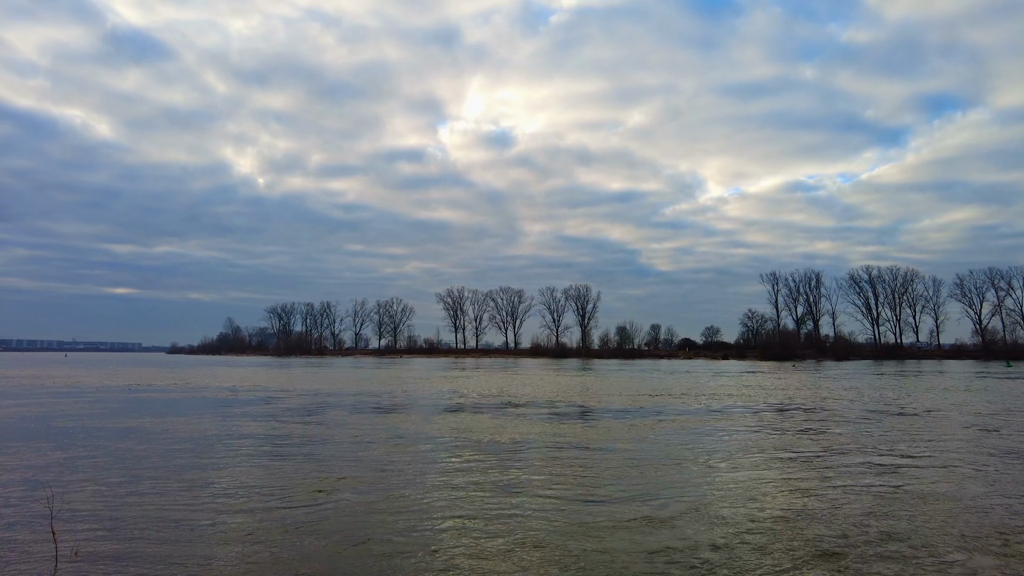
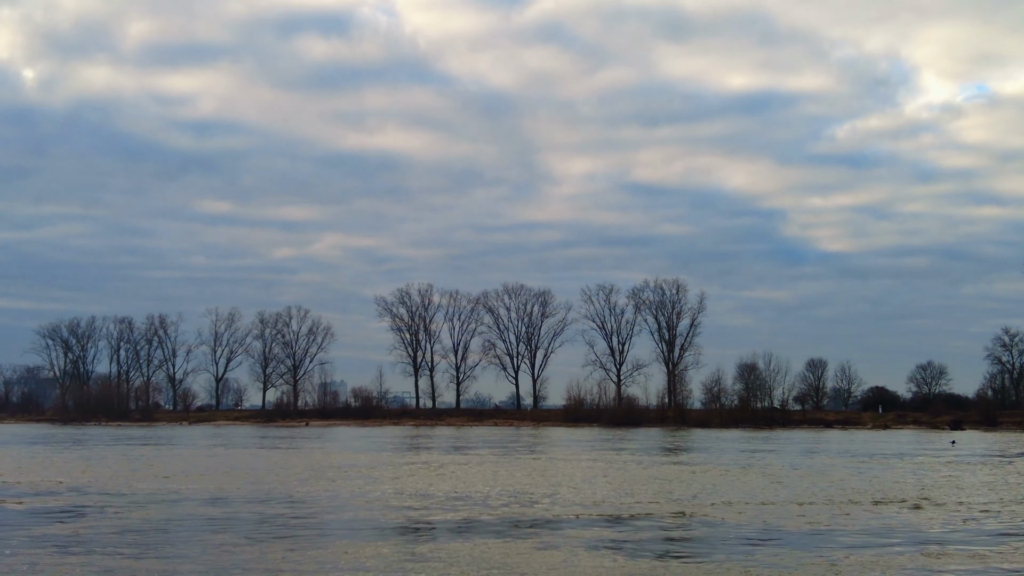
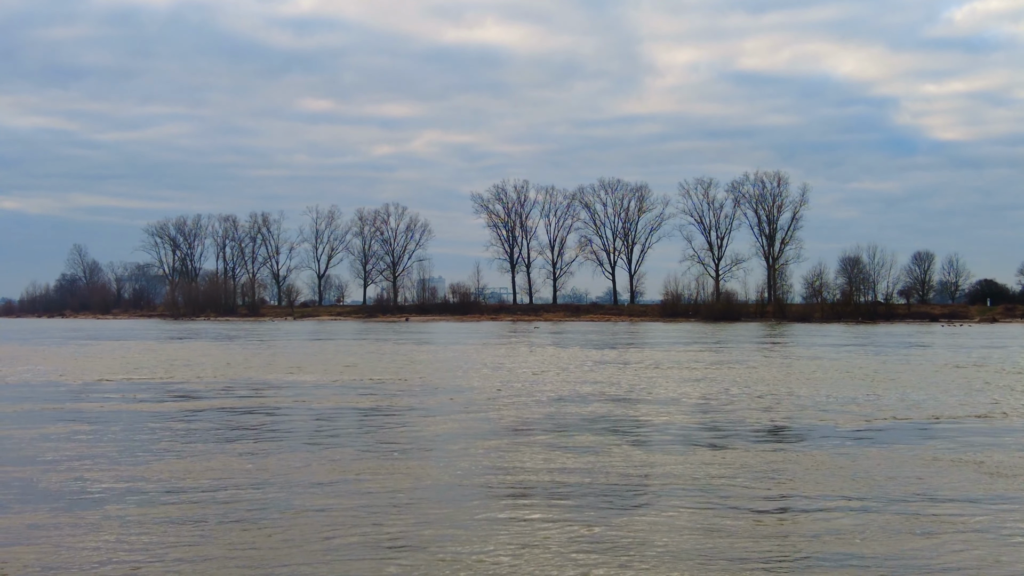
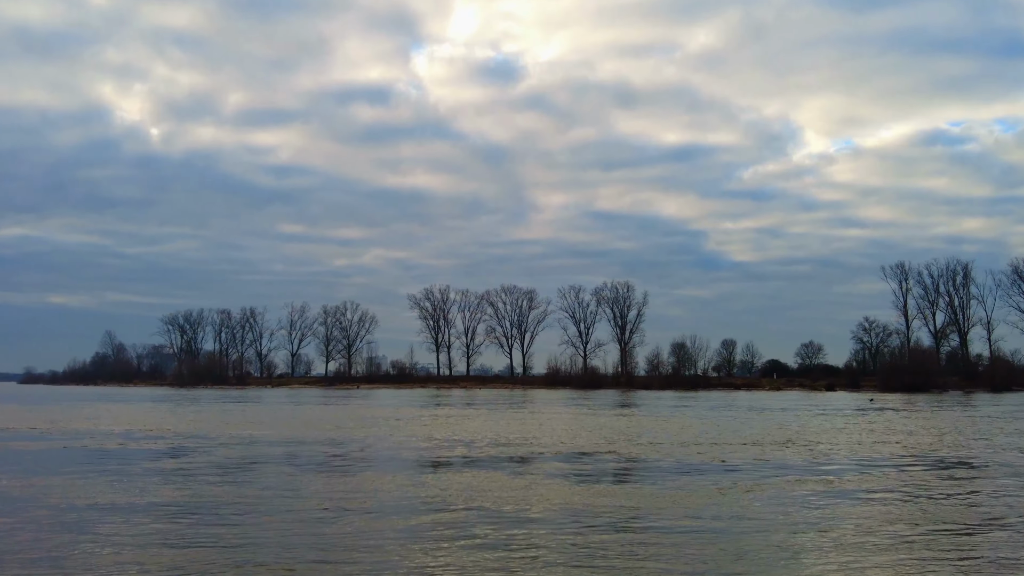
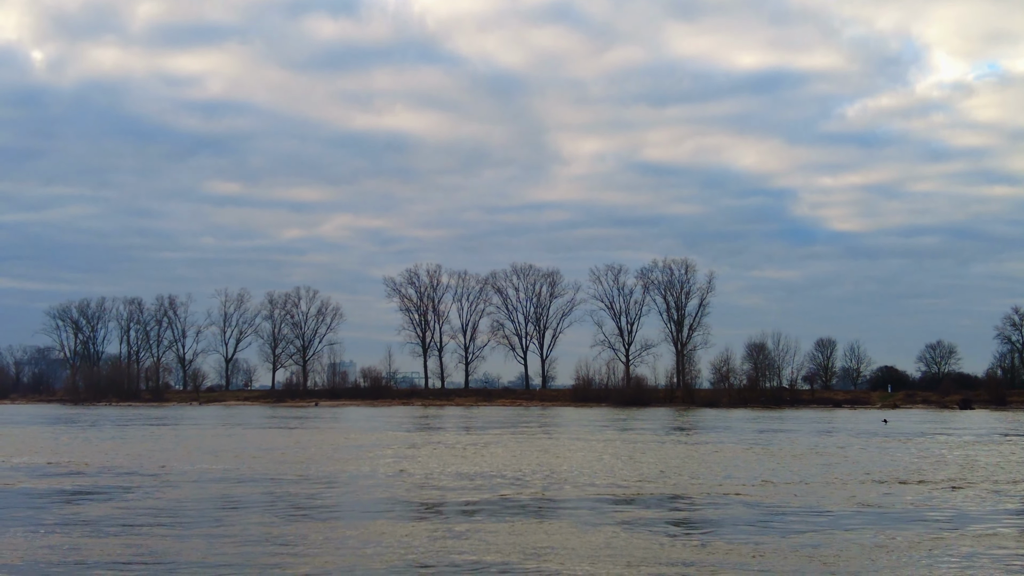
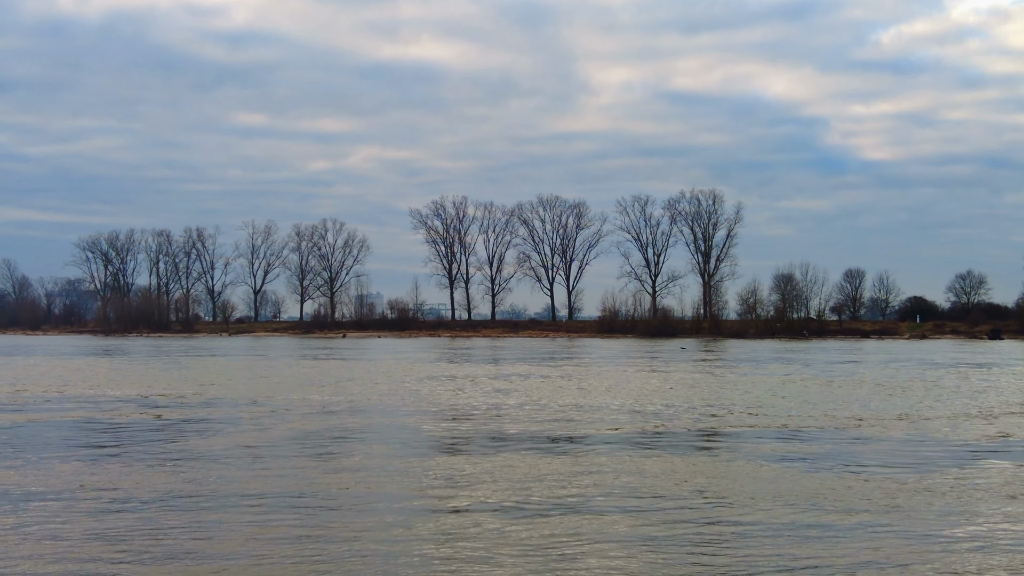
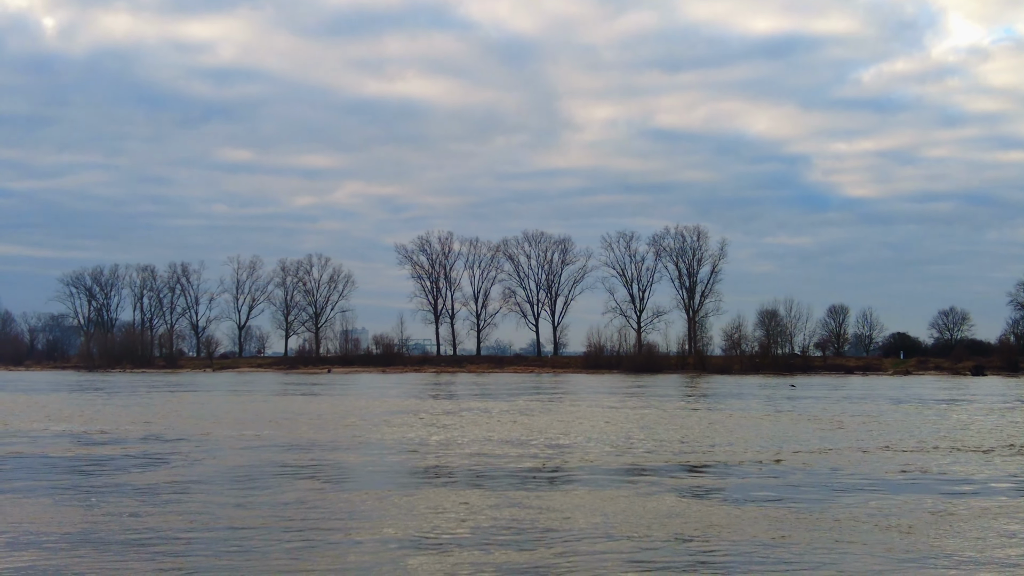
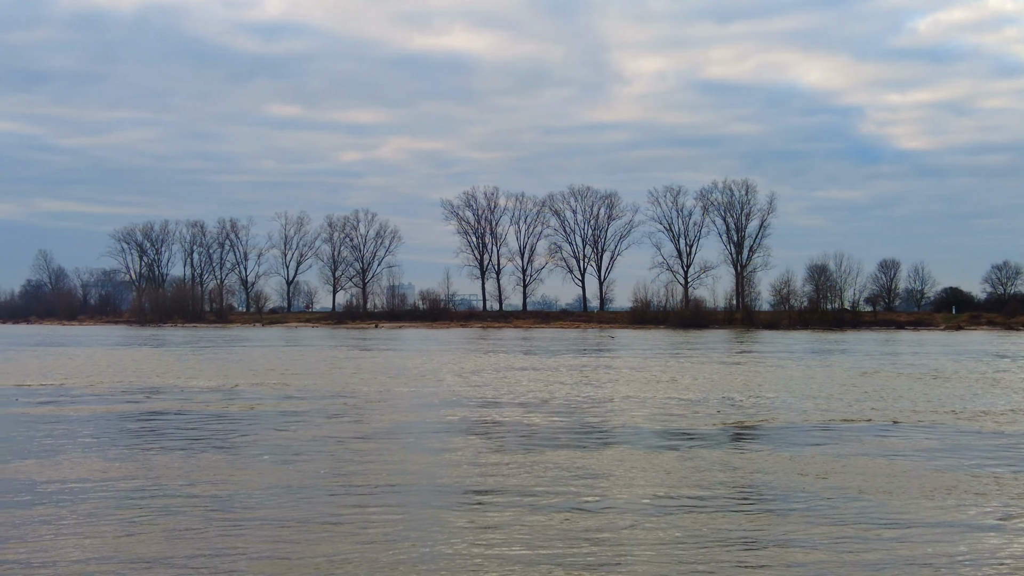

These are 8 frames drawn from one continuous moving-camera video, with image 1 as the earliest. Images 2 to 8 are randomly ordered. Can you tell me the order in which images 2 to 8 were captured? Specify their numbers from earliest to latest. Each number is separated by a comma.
4, 2, 5, 7, 6, 8, 3
